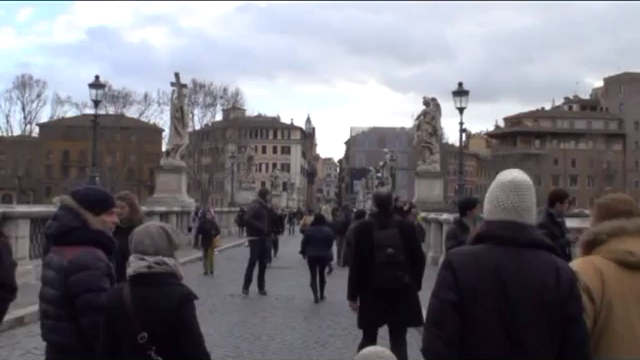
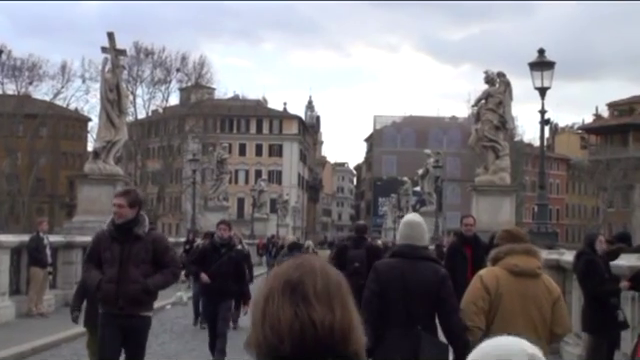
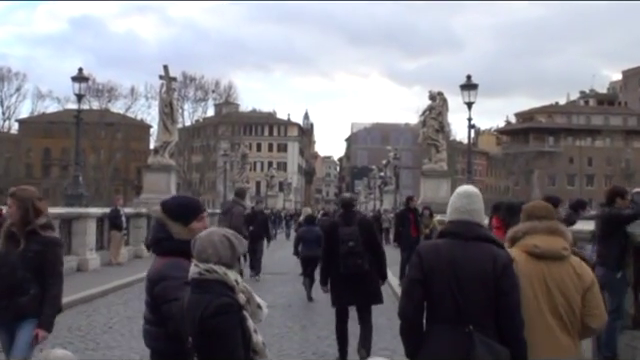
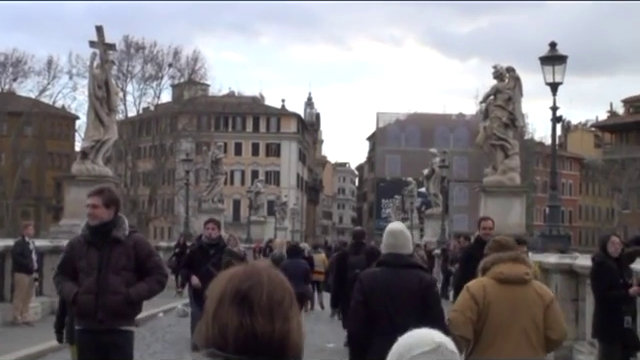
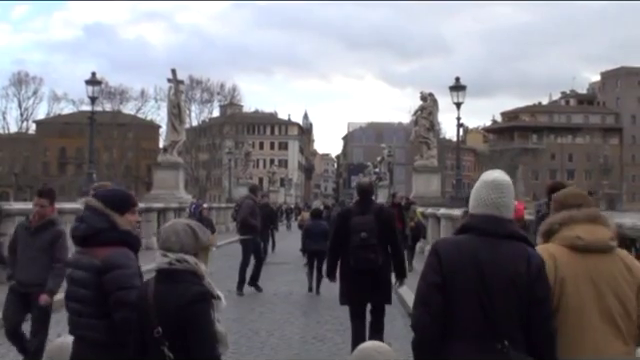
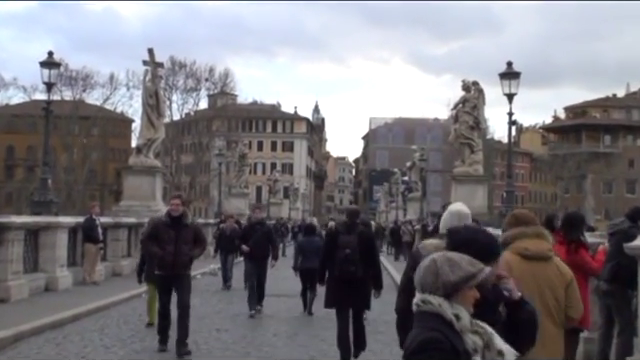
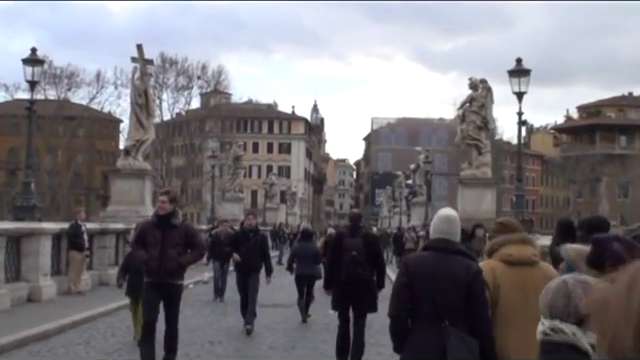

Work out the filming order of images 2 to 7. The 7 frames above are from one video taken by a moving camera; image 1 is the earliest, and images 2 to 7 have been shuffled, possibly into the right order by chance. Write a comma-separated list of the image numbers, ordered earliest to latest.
5, 3, 6, 7, 2, 4
